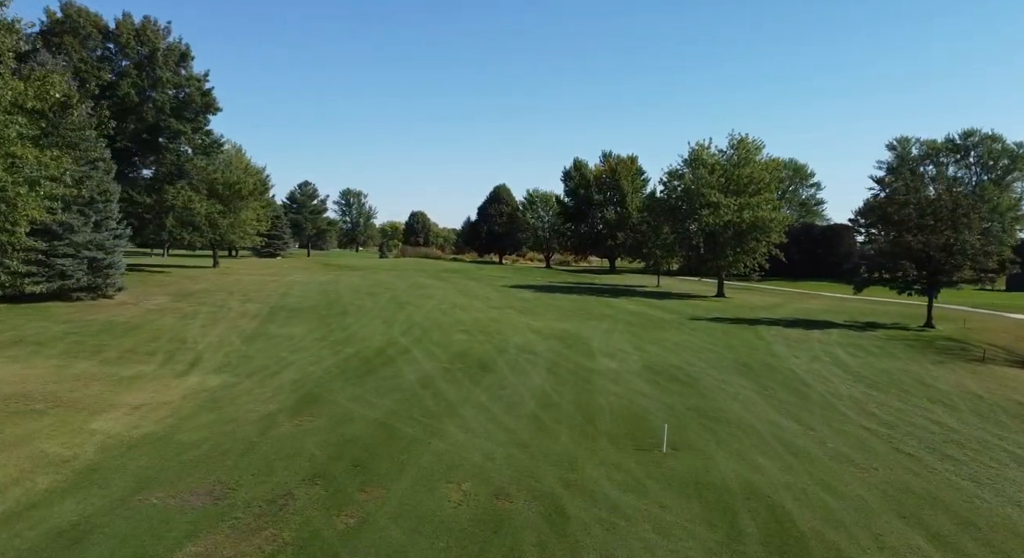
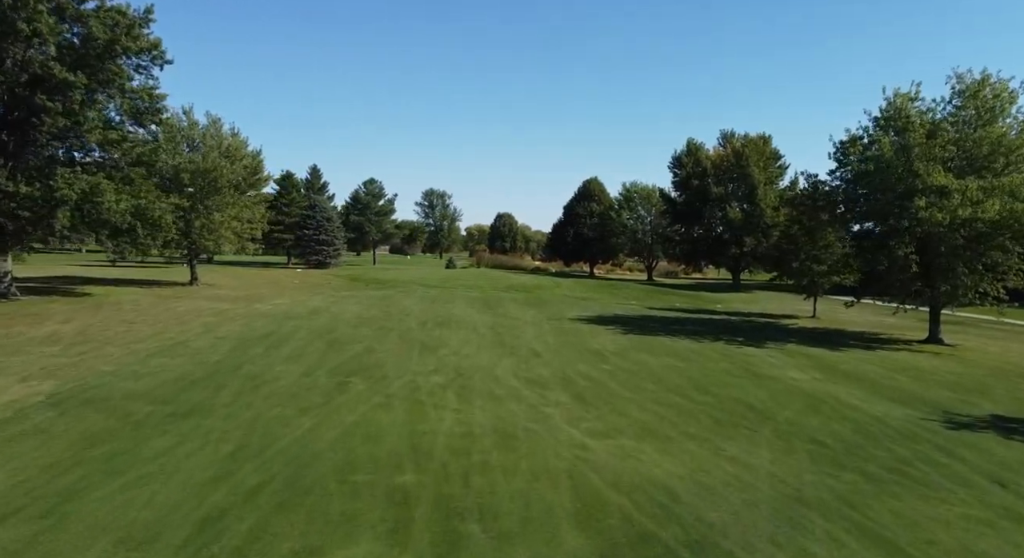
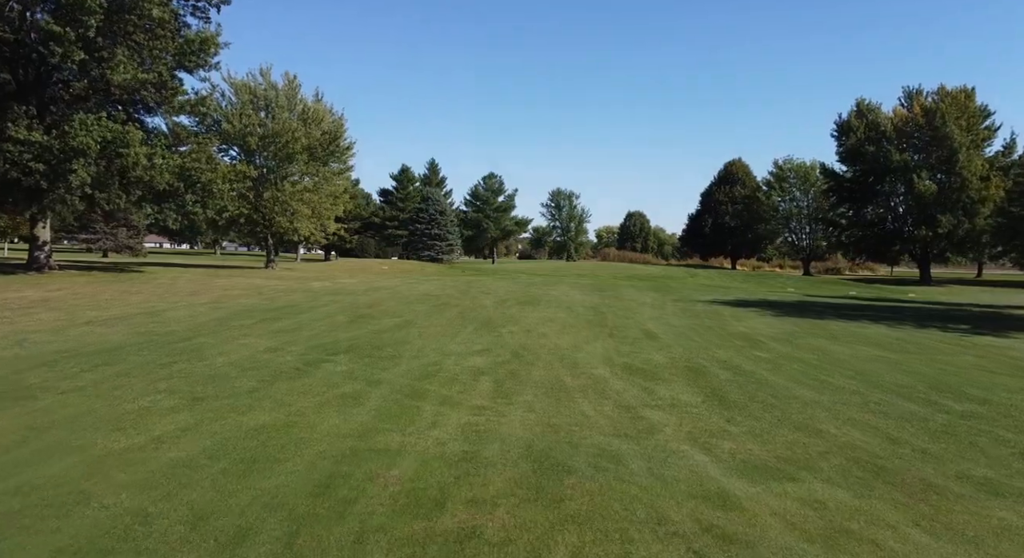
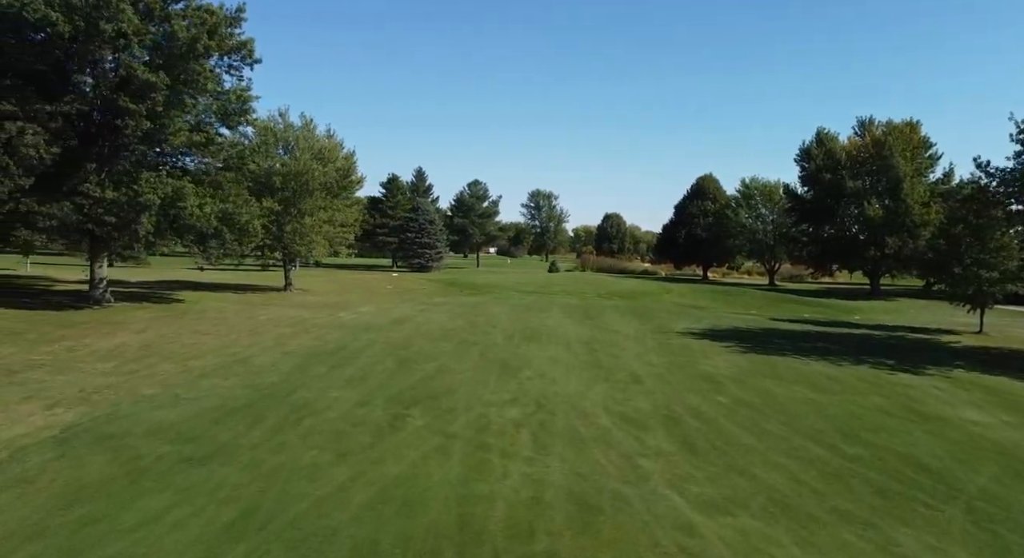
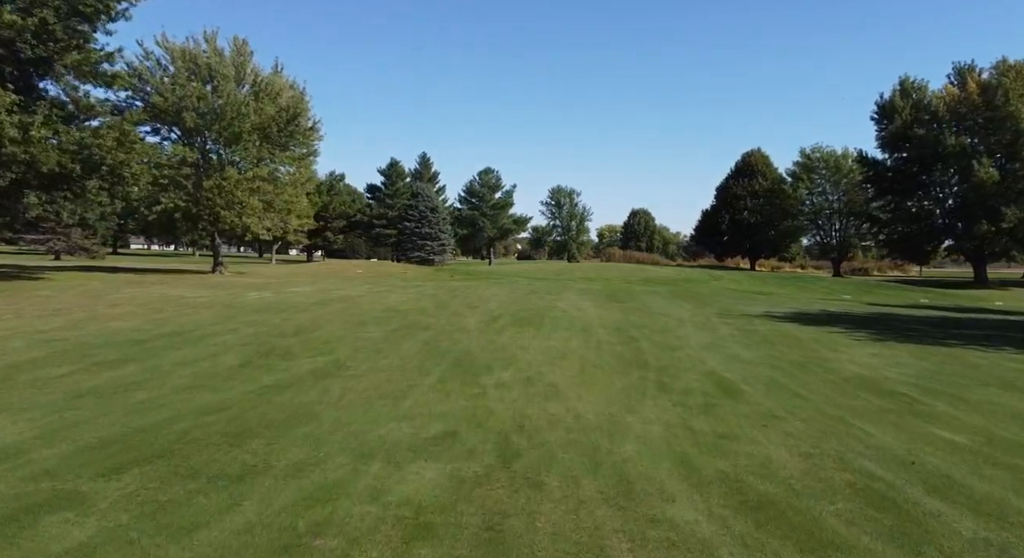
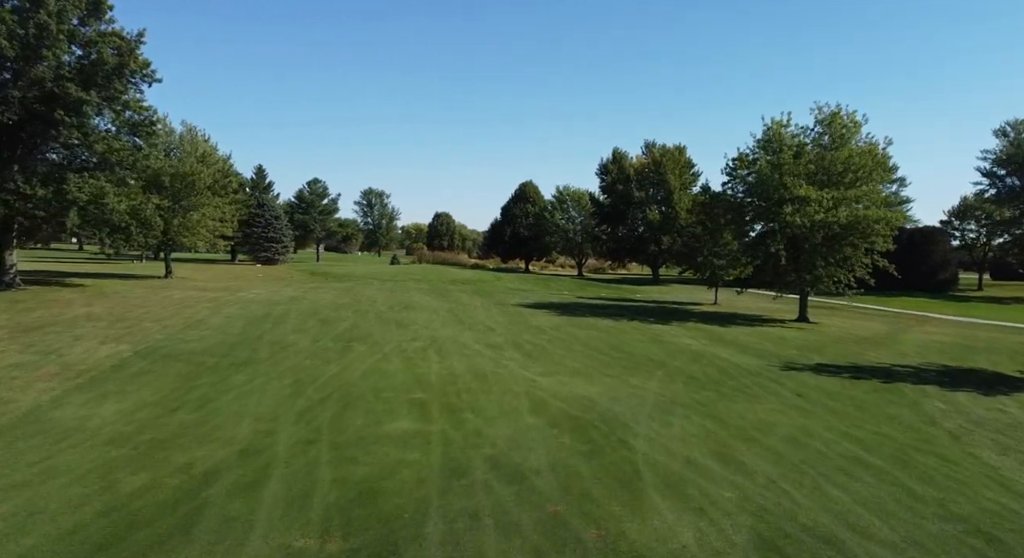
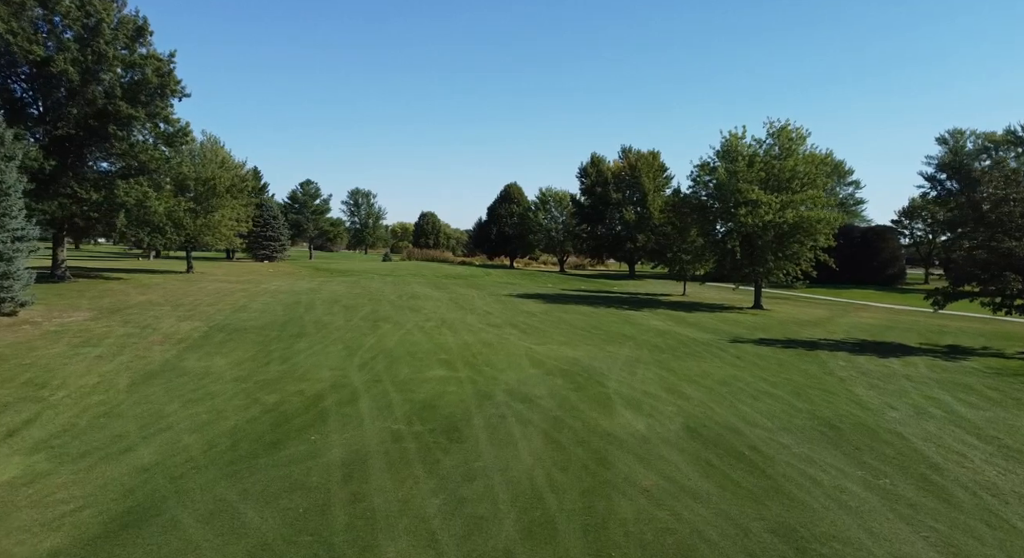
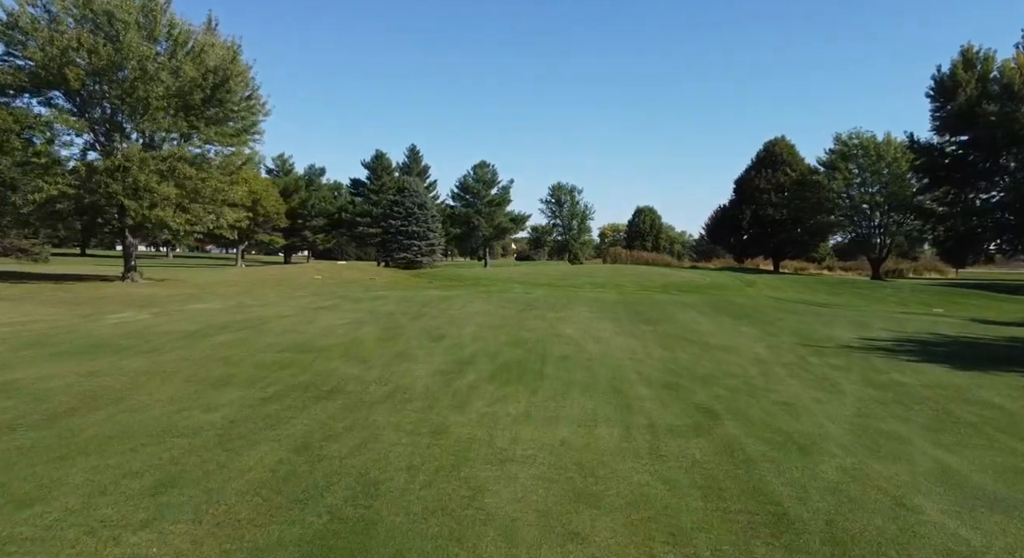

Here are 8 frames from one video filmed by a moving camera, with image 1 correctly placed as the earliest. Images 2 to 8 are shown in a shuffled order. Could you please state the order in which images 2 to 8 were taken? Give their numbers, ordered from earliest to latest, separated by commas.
7, 6, 2, 4, 3, 5, 8
